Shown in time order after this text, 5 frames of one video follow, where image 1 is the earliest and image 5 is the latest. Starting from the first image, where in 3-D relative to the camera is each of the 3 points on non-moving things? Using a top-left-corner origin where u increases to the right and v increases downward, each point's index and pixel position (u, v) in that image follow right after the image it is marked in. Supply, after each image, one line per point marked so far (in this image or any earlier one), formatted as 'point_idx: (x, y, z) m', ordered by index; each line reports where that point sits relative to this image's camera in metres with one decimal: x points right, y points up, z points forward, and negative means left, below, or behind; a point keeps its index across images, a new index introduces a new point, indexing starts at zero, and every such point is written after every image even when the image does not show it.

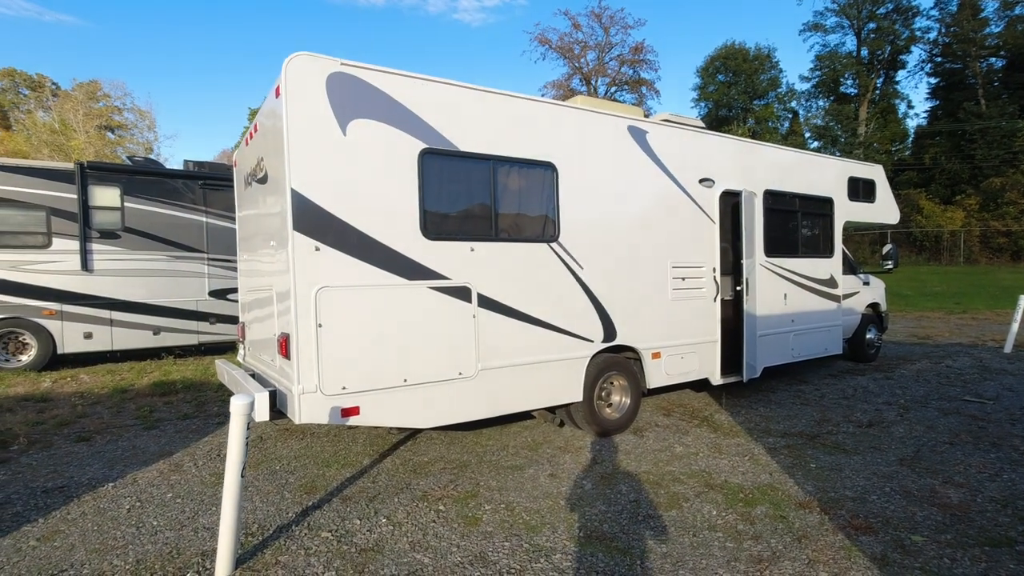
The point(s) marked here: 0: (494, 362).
0: (-0.2, -0.6, +4.6) m
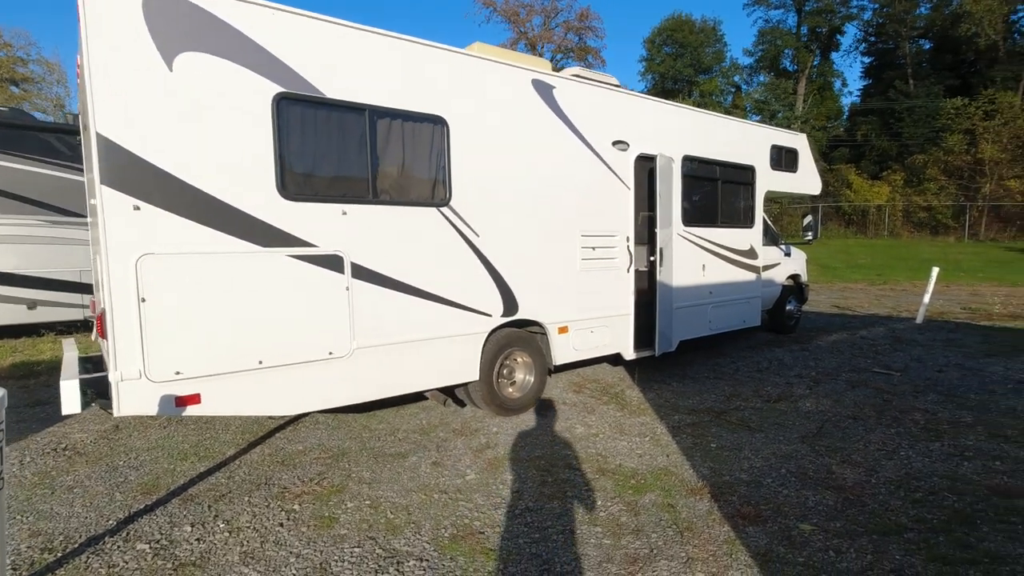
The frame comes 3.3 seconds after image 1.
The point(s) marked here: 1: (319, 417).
0: (-1.0, -0.4, +4.1) m
1: (-1.7, -1.1, +5.0) m
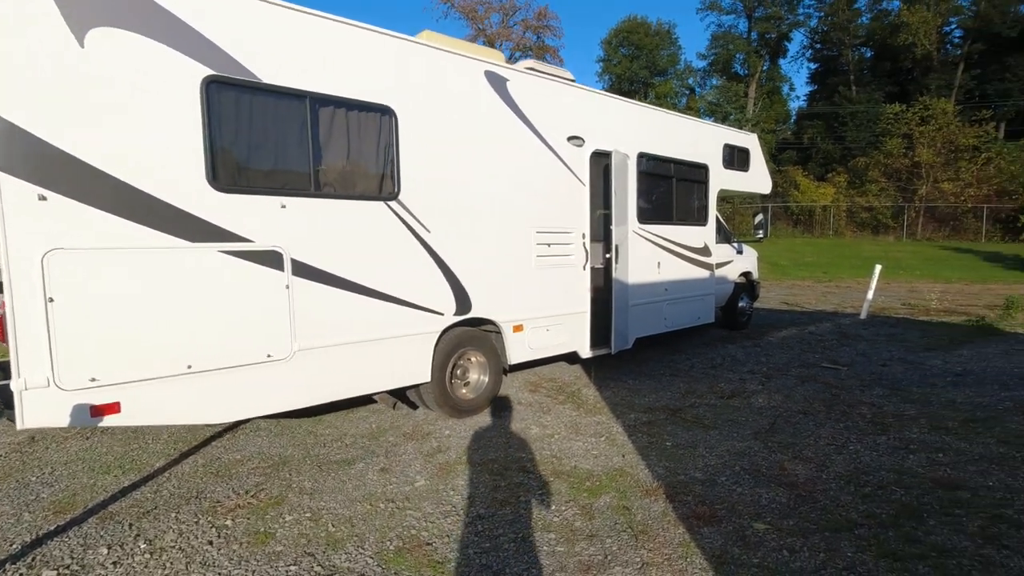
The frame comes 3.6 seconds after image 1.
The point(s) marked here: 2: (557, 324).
0: (-1.4, -0.4, +3.9) m
1: (-2.1, -1.1, +4.7) m
2: (+0.4, -0.4, +5.5) m
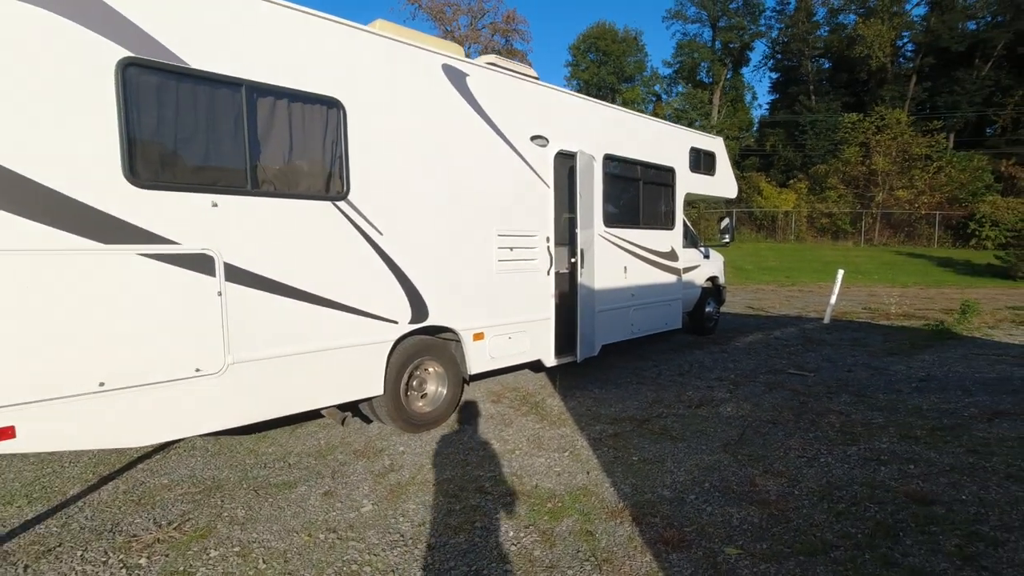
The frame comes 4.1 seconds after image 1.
0: (-1.6, -0.4, +3.5) m
1: (-2.4, -1.2, +4.3) m
2: (+0.1, -0.4, +5.3) m
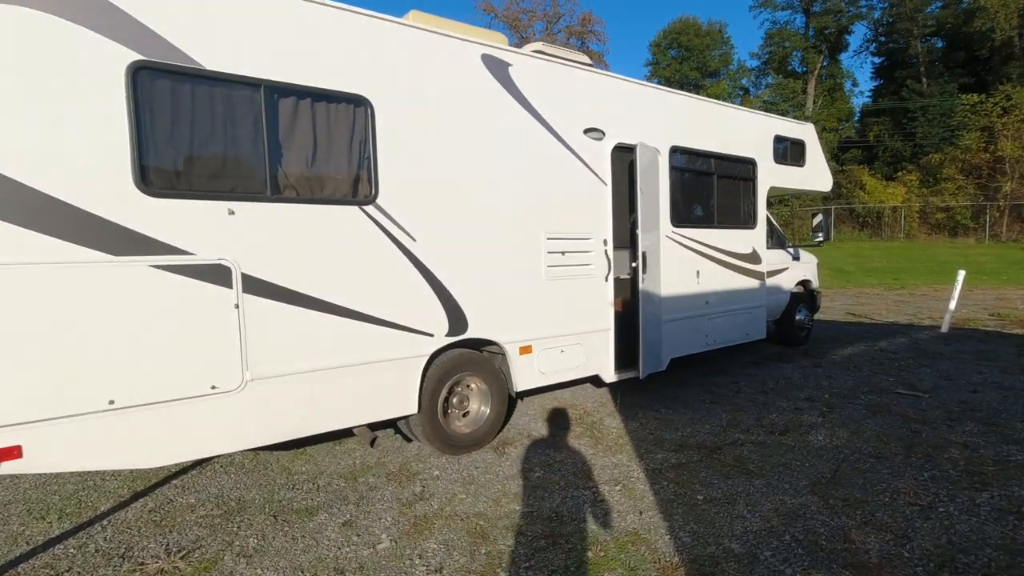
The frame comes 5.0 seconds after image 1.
0: (-1.4, -0.5, +3.3) m
1: (-2.1, -1.3, +4.2) m
2: (+0.5, -0.5, +4.8) m
